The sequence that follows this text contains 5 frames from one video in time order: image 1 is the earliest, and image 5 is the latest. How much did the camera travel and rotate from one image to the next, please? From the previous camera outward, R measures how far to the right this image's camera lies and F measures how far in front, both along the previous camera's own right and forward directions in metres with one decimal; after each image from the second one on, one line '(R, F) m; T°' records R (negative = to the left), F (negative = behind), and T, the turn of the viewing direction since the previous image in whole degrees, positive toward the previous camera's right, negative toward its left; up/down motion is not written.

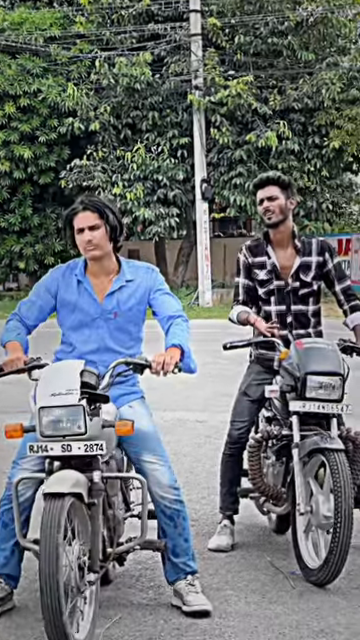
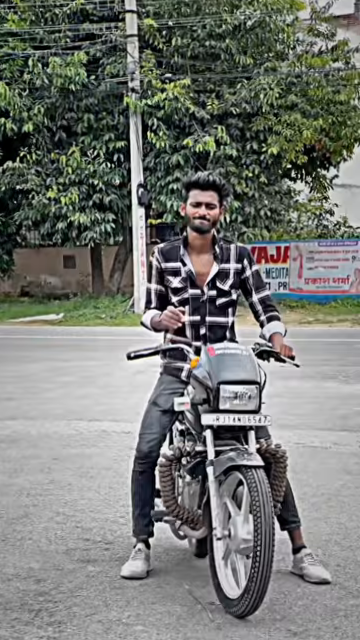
(+0.1, +0.5) m; +3°
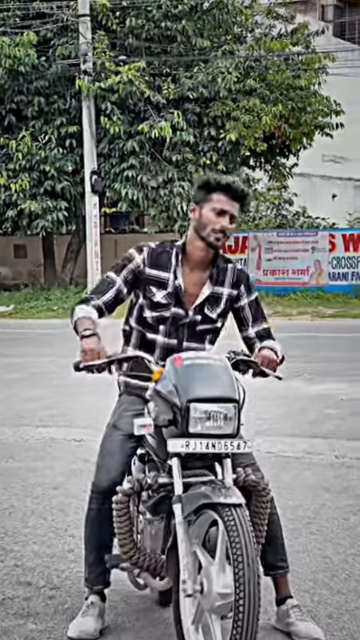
(0.0, +0.9) m; +2°
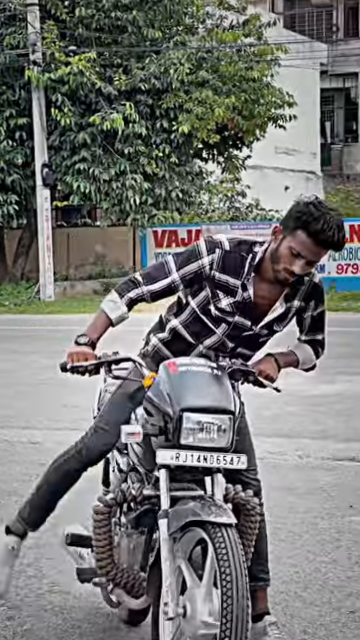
(0.0, +0.2) m; +3°
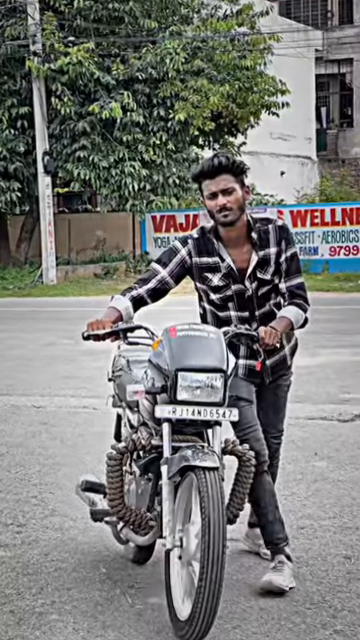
(+0.1, -0.9) m; 0°
